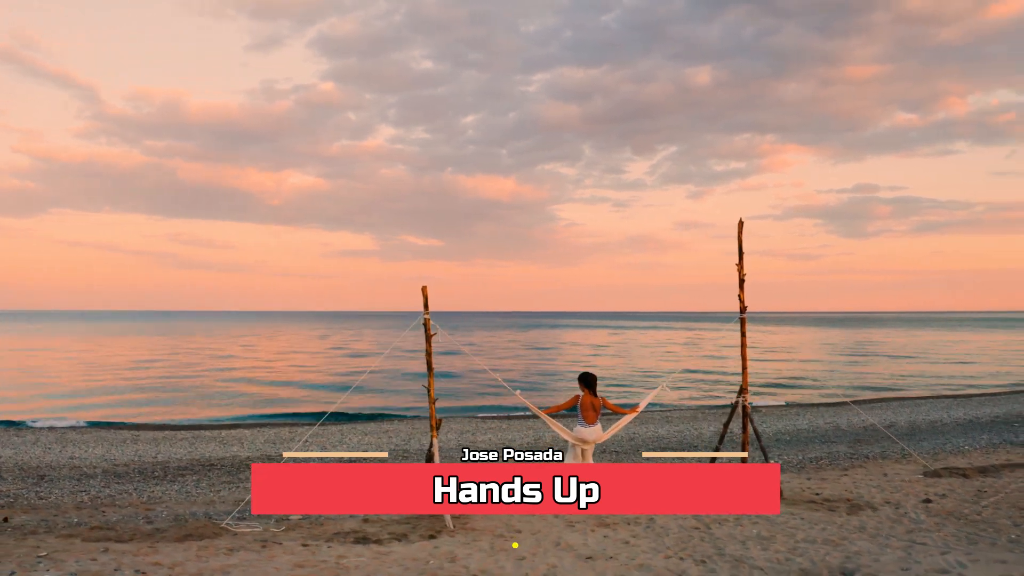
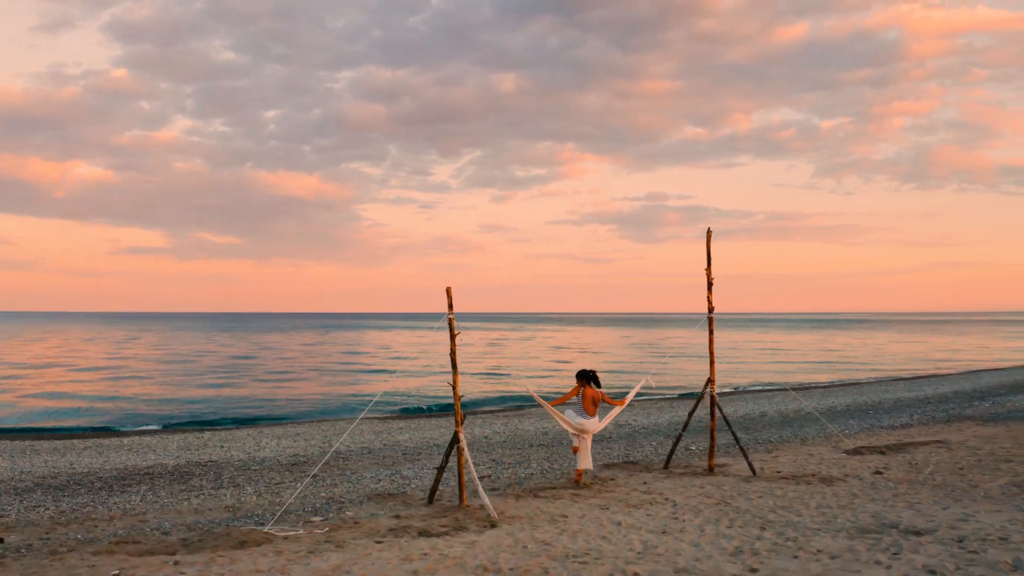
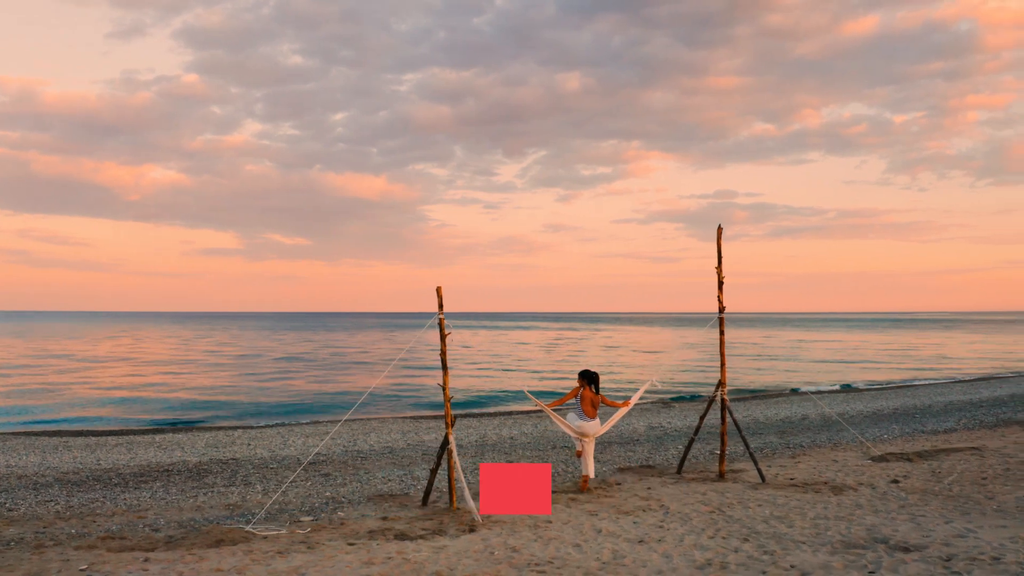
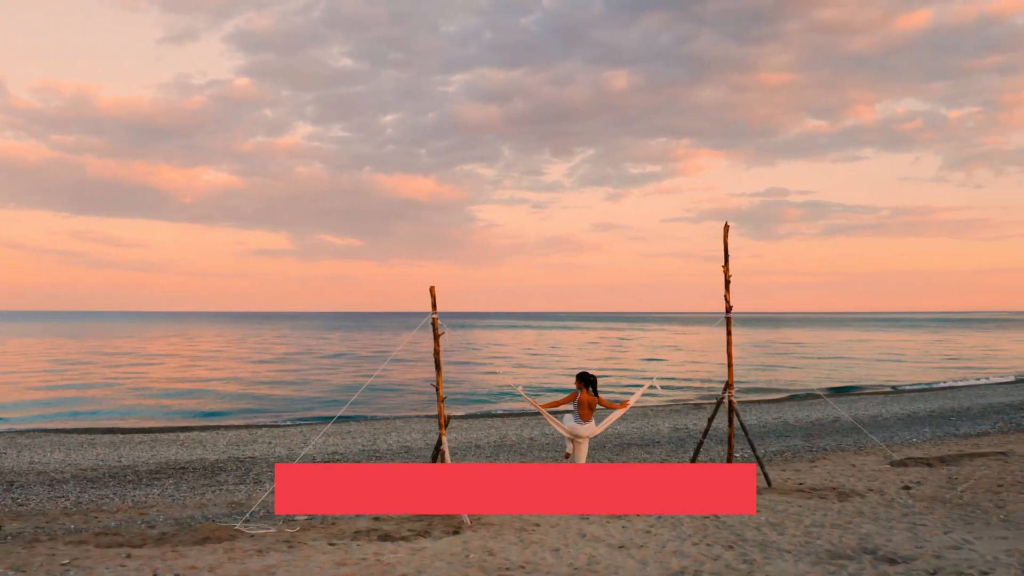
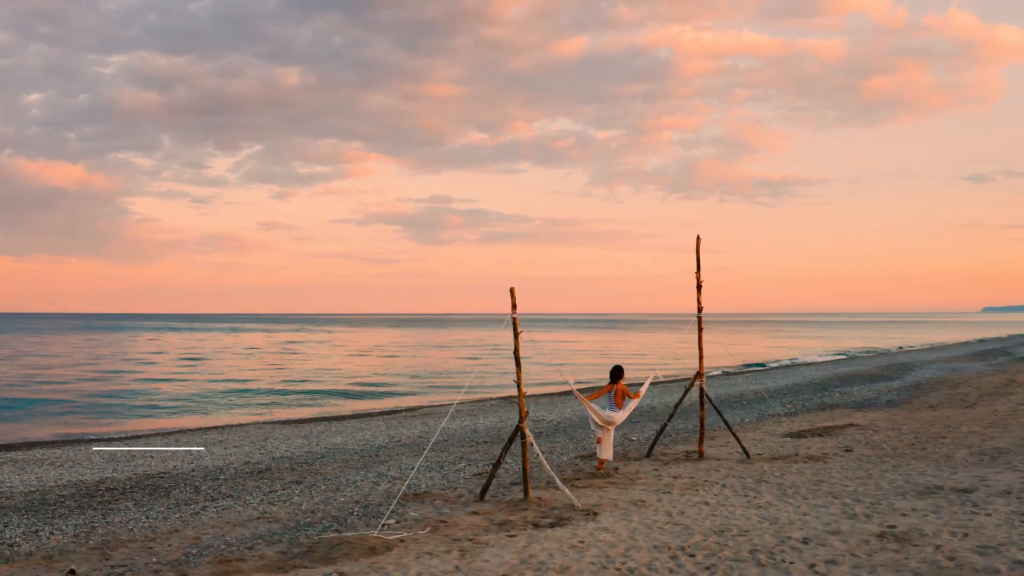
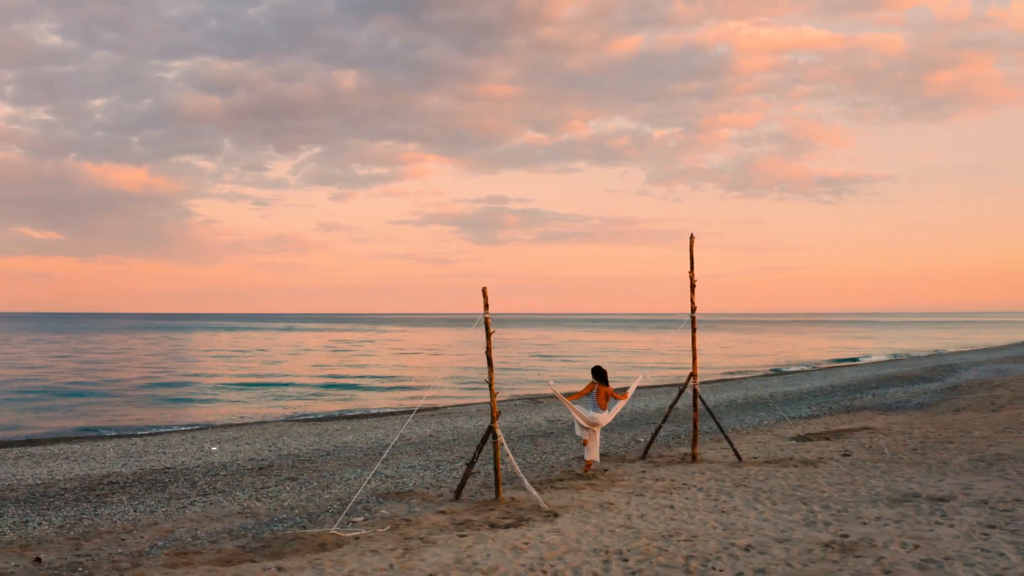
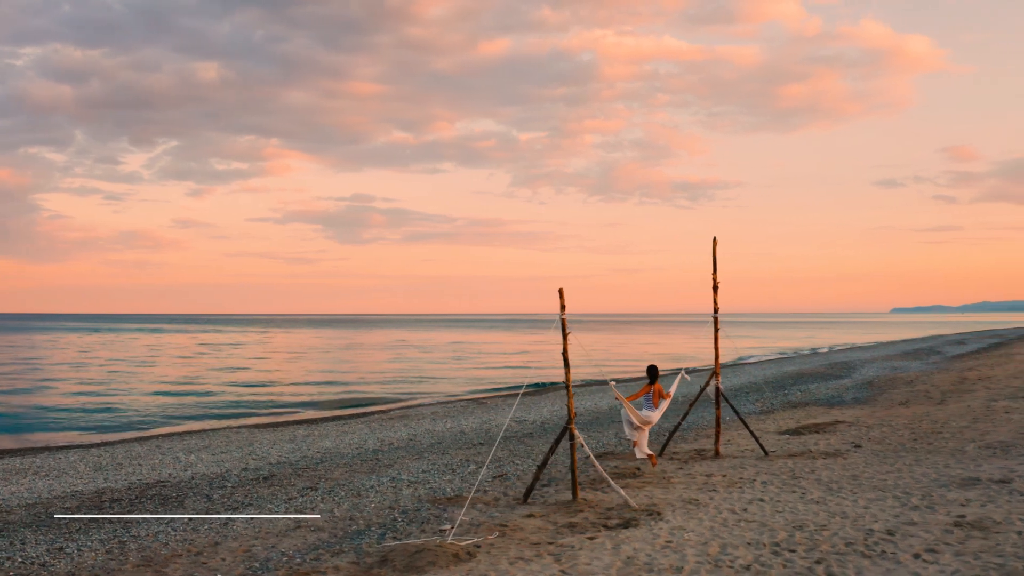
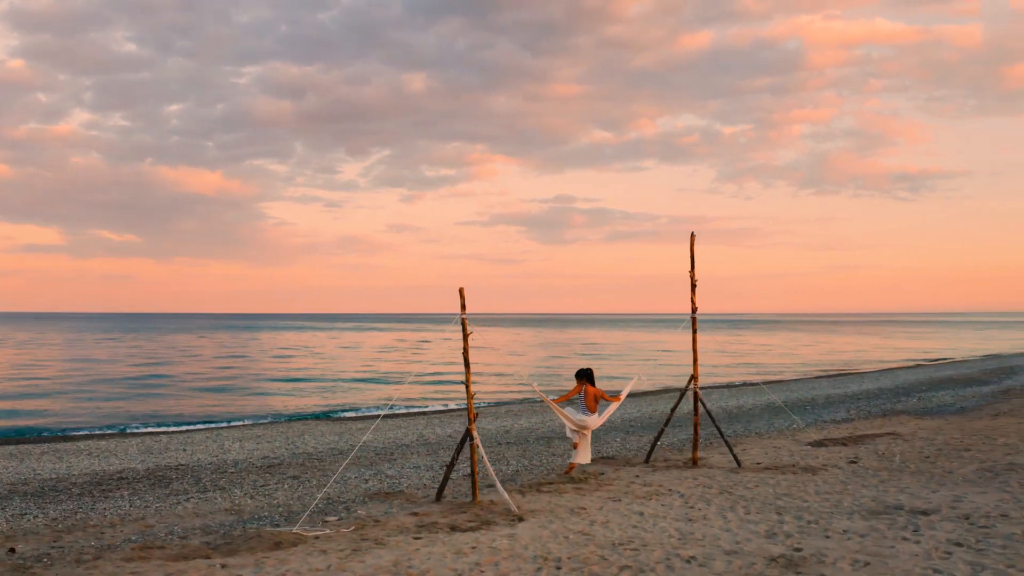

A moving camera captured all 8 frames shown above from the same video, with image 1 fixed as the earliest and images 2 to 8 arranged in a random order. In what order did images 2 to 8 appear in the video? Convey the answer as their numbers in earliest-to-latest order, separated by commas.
4, 3, 2, 8, 6, 5, 7
